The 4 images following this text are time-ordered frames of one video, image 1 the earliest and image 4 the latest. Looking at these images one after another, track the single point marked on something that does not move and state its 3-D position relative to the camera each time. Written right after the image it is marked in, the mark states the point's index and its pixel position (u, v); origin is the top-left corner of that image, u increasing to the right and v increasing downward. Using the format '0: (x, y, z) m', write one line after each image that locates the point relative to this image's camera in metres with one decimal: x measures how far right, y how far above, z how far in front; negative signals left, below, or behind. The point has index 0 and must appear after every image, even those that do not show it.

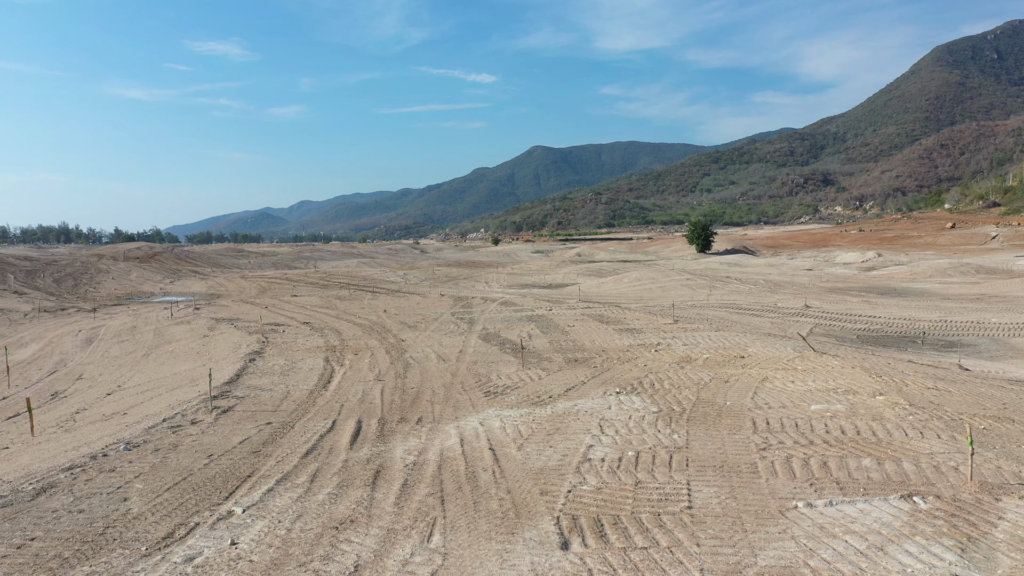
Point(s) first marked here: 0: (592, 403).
0: (+0.8, -1.1, +10.2) m
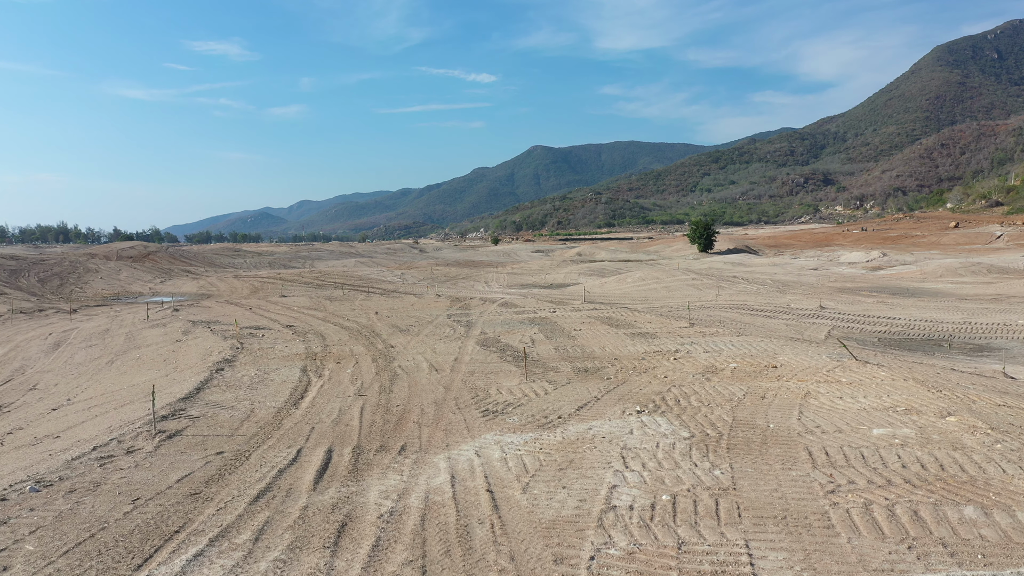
0: (+0.8, -1.1, +8.5) m
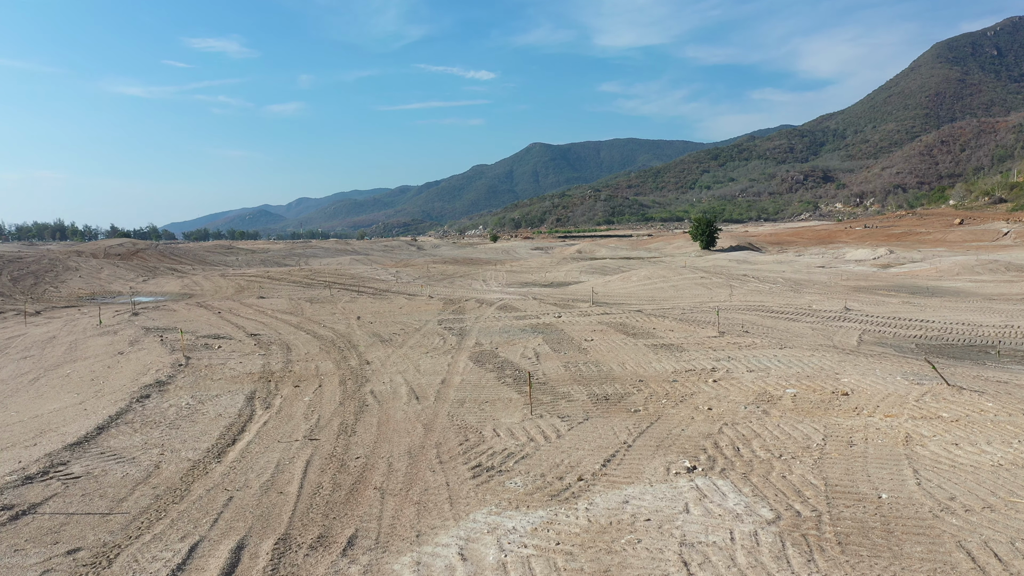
0: (+0.8, -1.2, +6.0) m
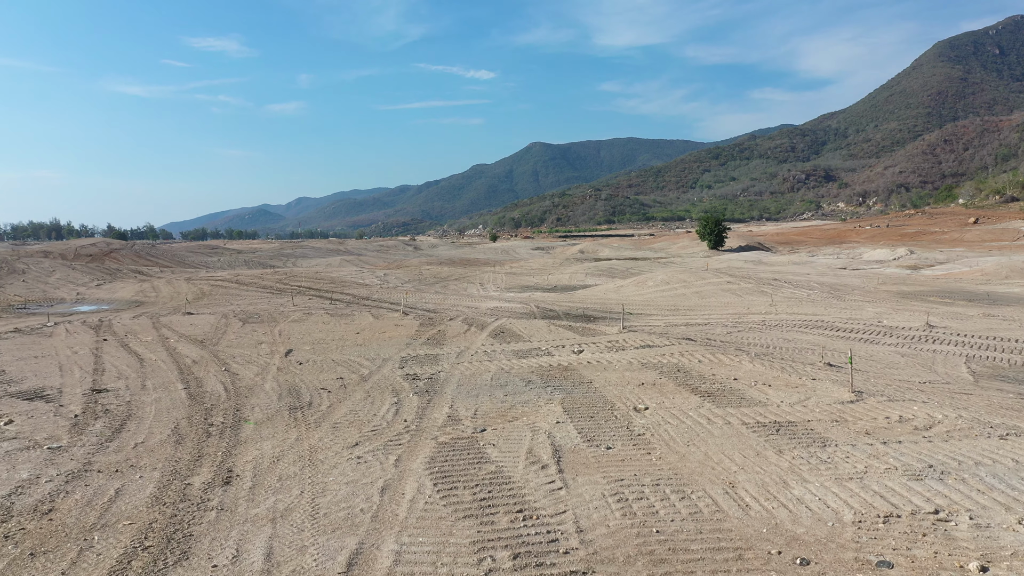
0: (+0.8, -1.5, -0.2) m
